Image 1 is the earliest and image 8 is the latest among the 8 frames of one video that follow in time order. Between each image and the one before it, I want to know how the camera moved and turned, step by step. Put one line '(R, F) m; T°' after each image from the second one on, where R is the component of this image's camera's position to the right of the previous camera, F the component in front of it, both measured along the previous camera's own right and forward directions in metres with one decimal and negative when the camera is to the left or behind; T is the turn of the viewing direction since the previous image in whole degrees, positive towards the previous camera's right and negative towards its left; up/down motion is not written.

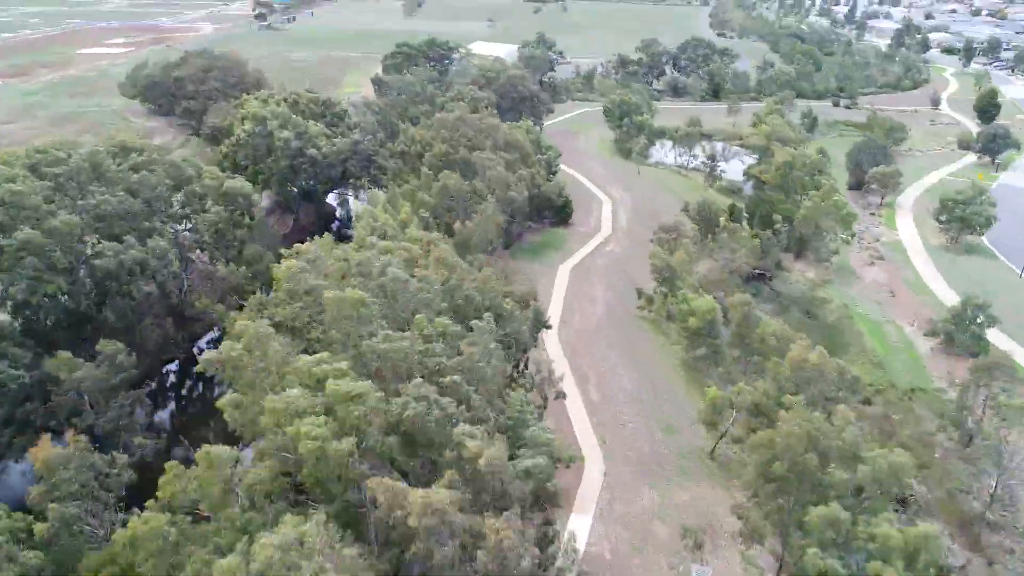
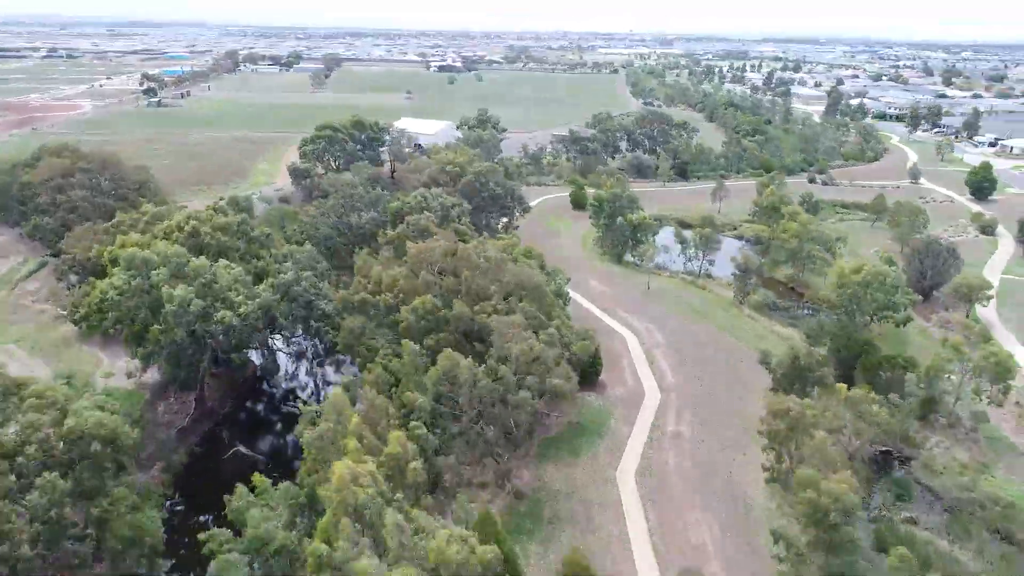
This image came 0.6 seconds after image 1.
(-3.3, +10.8) m; +7°
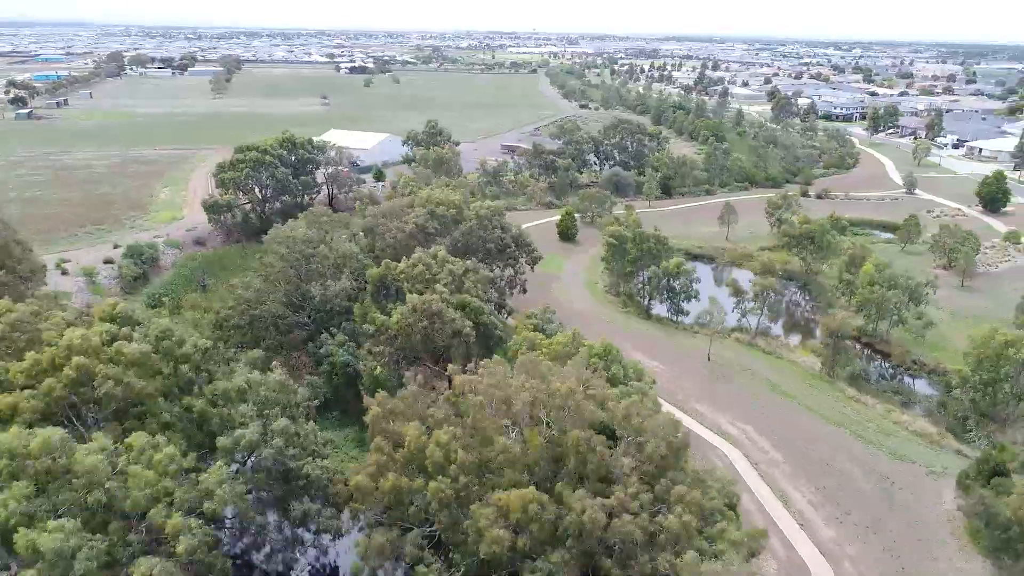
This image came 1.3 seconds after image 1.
(-4.0, +9.5) m; +7°
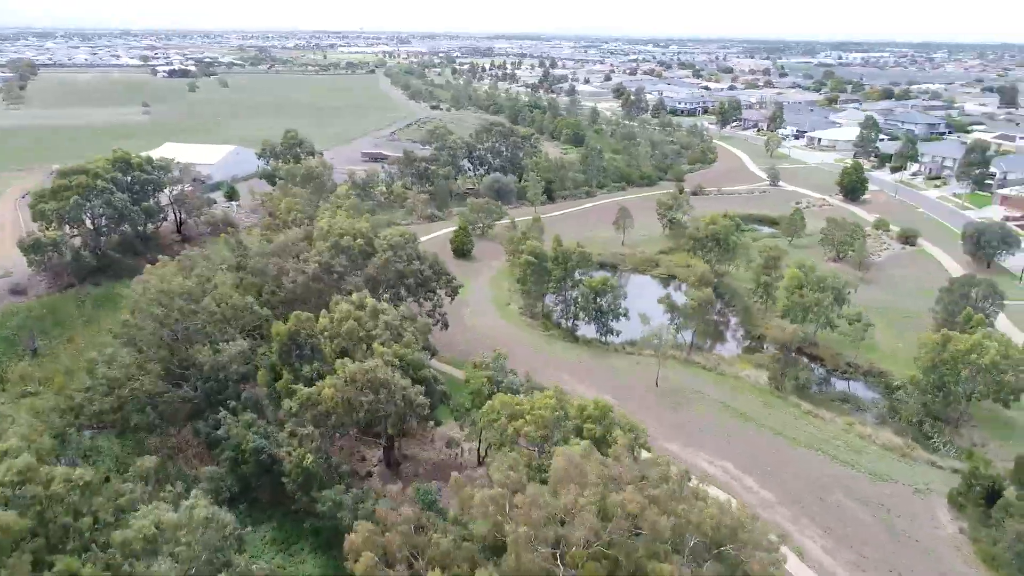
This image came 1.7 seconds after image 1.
(-2.6, +3.8) m; +12°
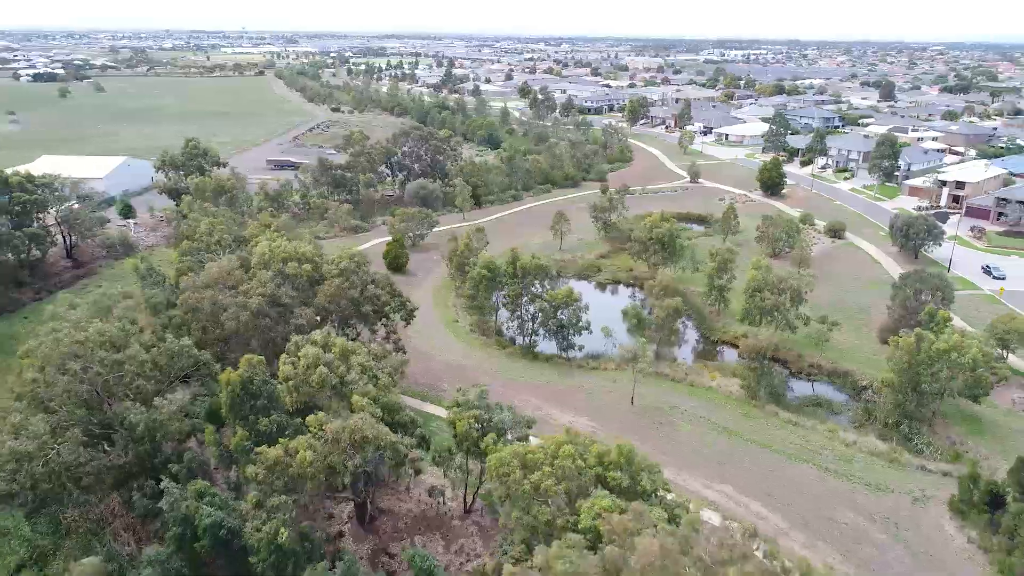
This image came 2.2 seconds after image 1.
(-2.0, +2.1) m; +8°
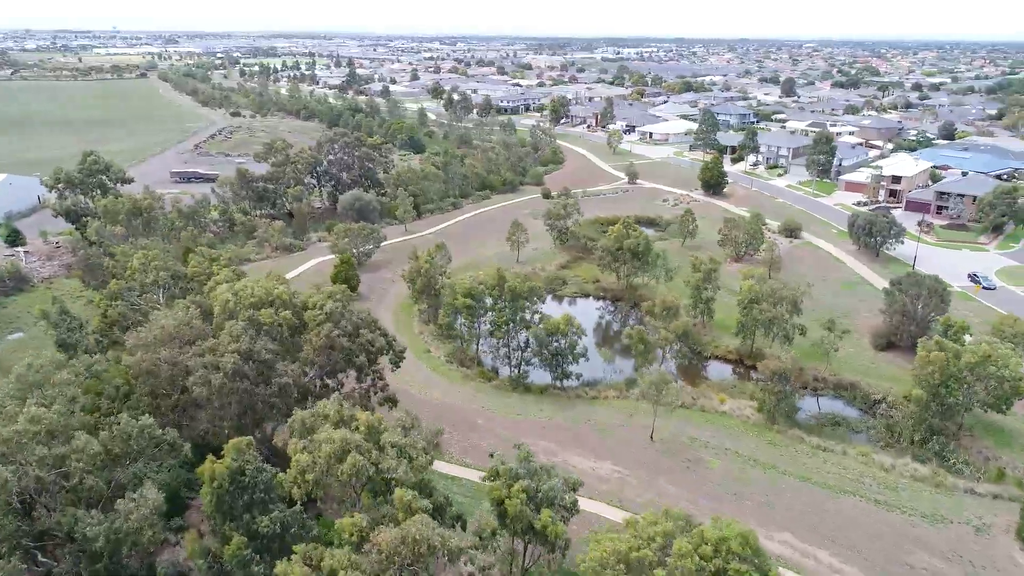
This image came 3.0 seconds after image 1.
(-2.9, +3.1) m; +8°
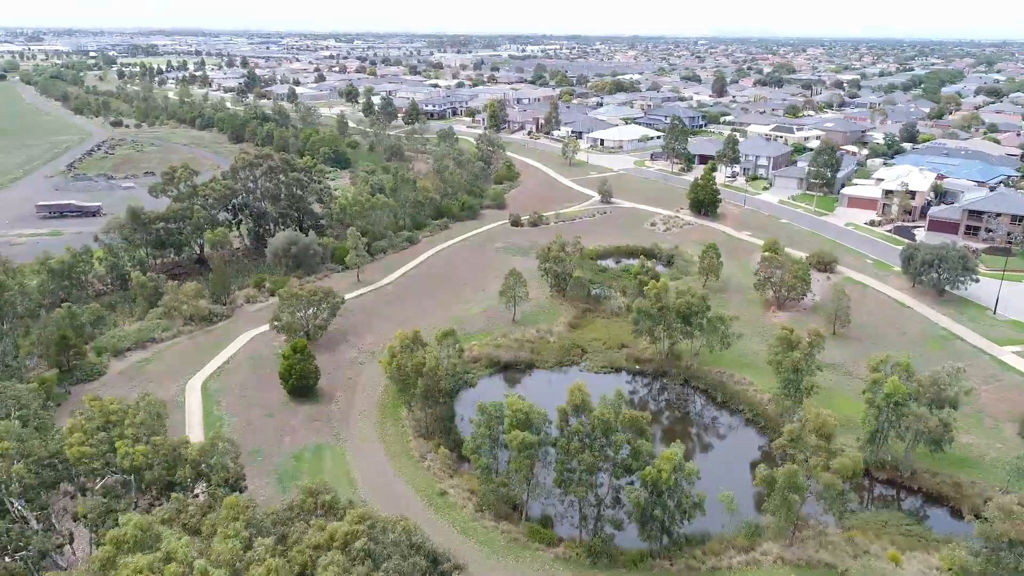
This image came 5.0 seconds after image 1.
(-3.8, +9.1) m; +7°
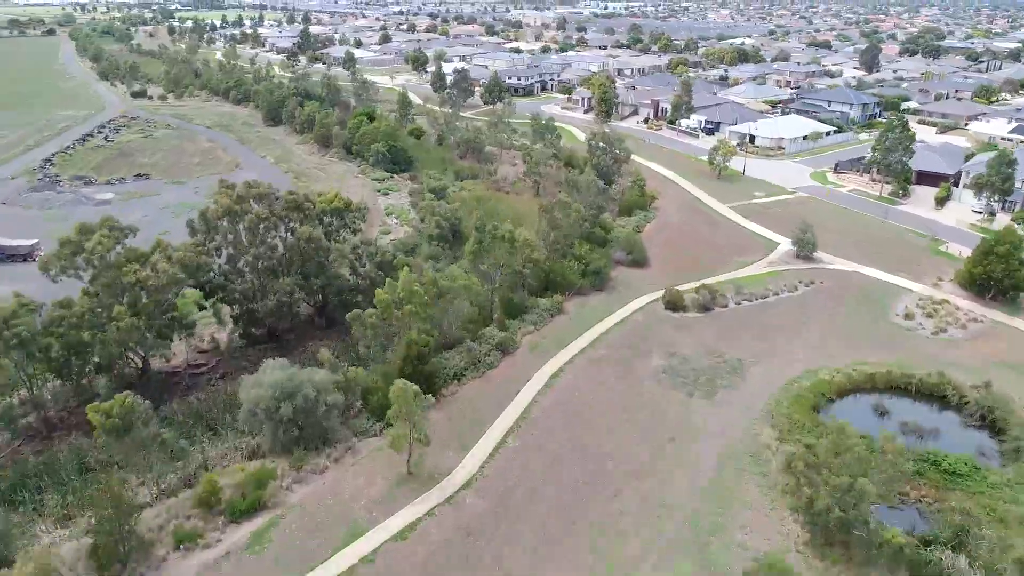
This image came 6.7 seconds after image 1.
(-3.7, +18.4) m; -5°
